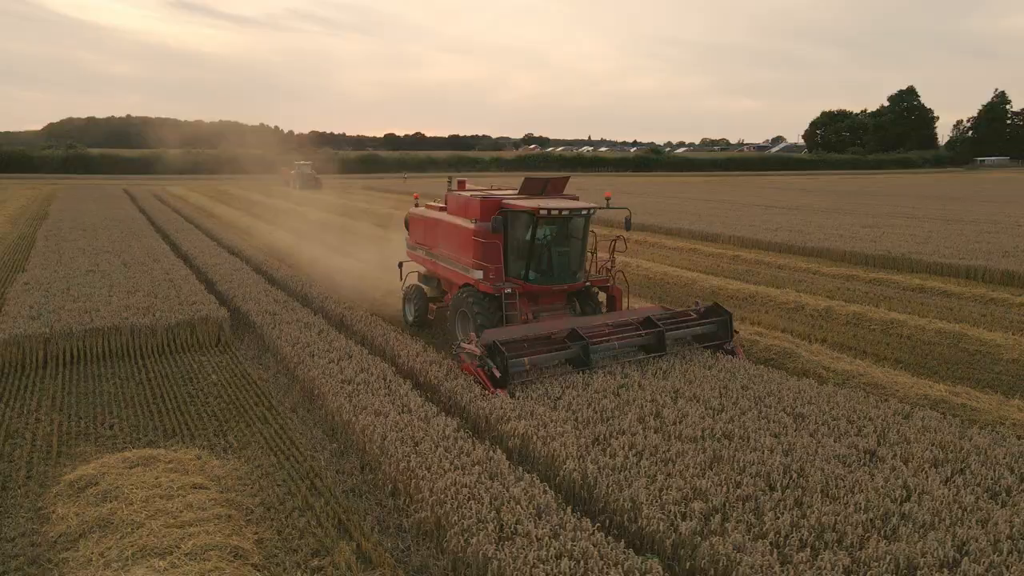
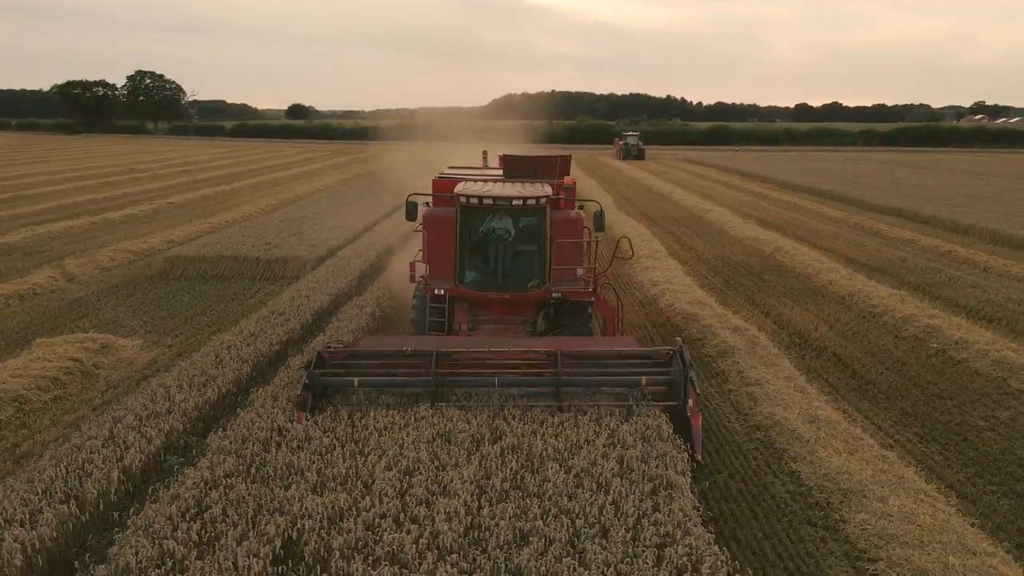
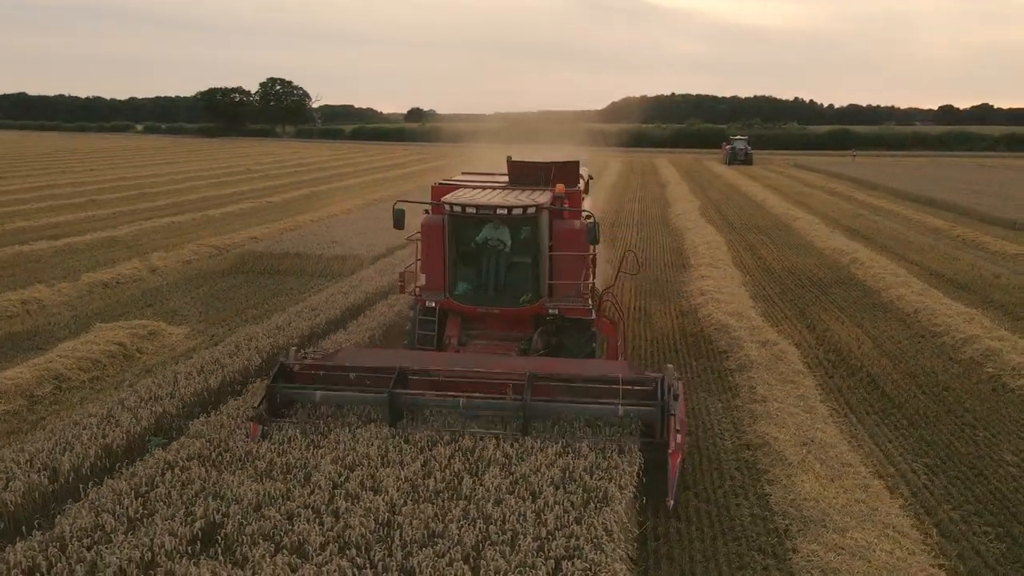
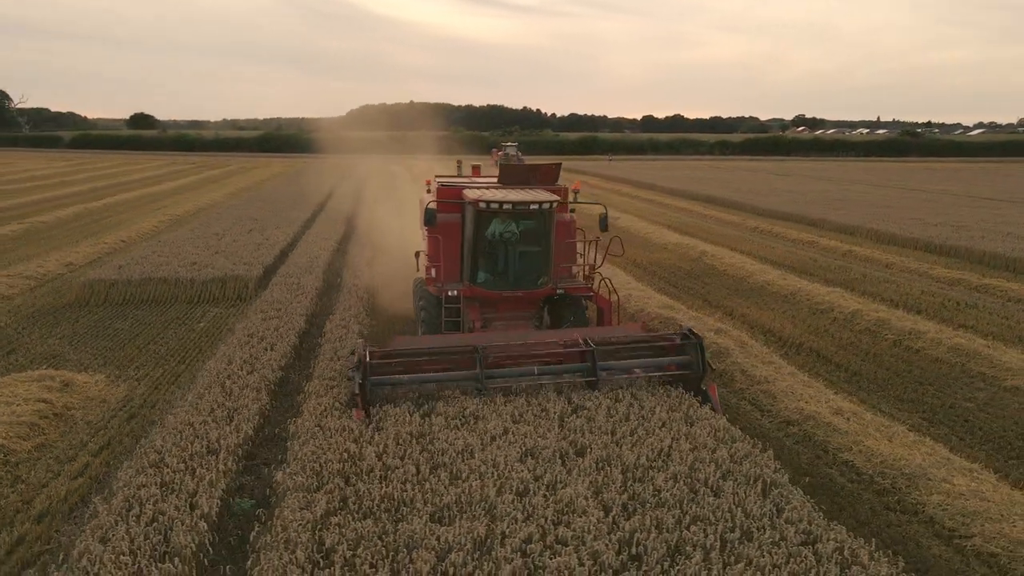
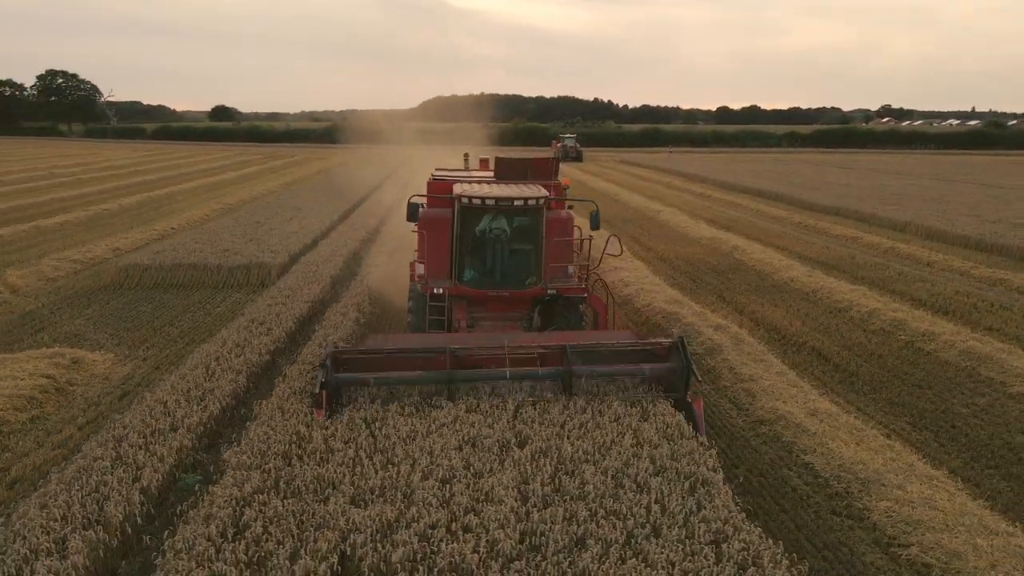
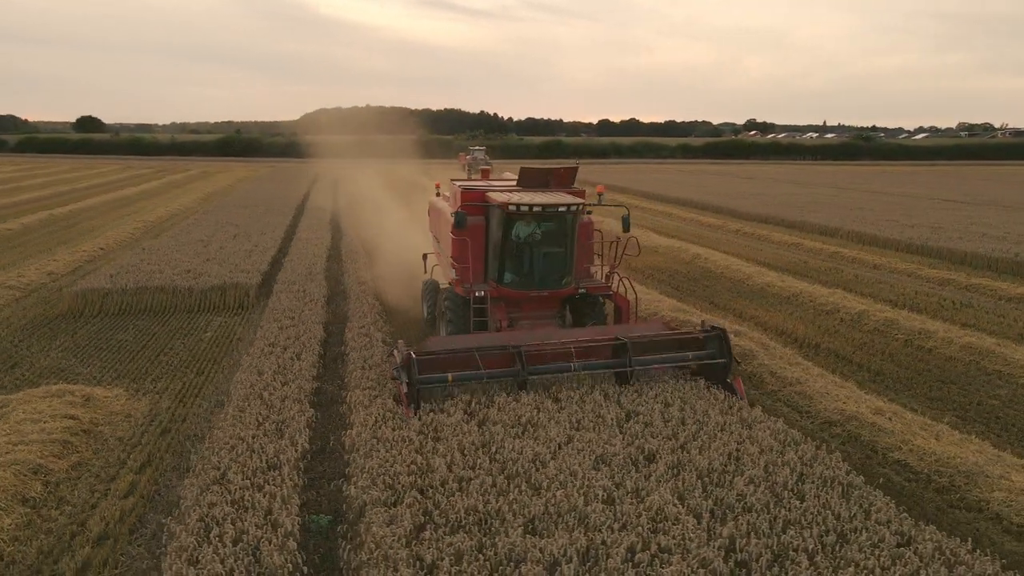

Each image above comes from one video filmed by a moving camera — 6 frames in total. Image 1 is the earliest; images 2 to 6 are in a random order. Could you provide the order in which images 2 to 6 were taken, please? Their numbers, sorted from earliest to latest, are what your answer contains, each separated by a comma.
6, 4, 5, 2, 3
